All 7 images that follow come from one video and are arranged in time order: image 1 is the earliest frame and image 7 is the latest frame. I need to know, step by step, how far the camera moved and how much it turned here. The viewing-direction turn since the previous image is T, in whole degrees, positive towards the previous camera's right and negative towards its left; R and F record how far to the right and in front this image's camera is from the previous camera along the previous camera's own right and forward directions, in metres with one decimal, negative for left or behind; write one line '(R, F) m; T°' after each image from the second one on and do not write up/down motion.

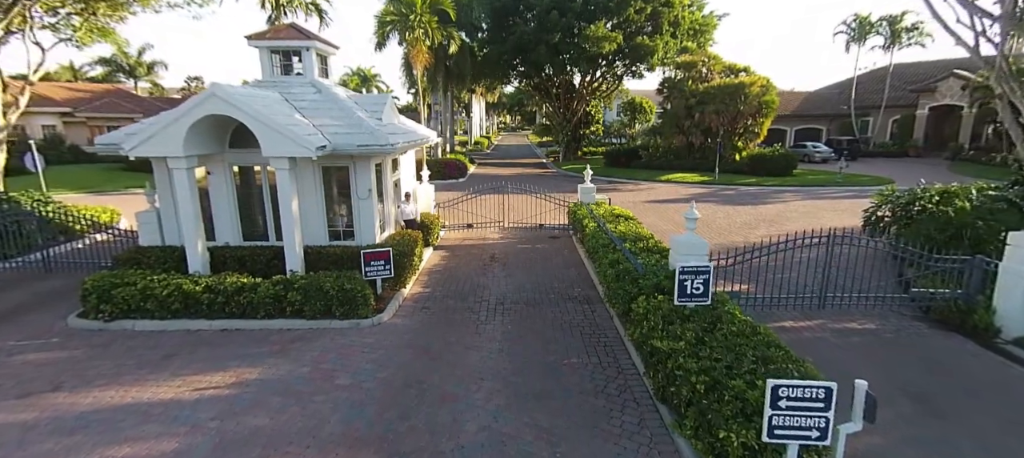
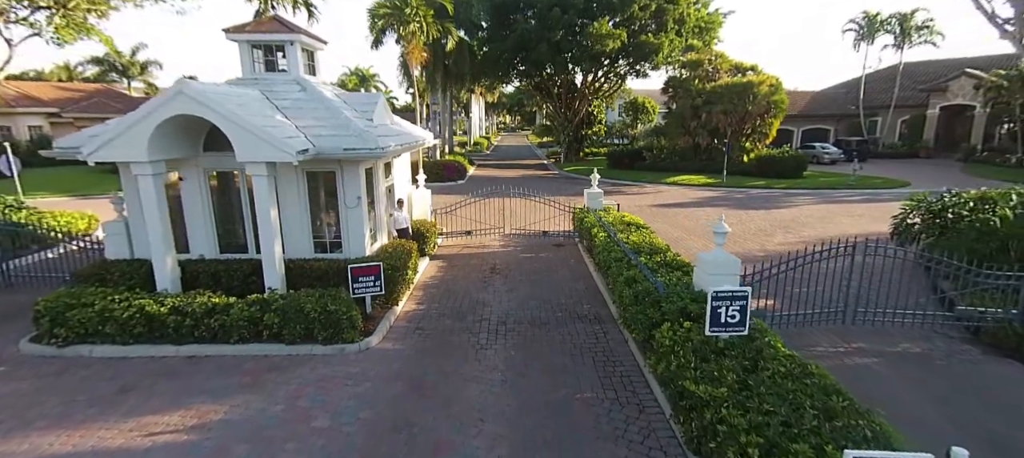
(-0.1, +0.8) m; 0°
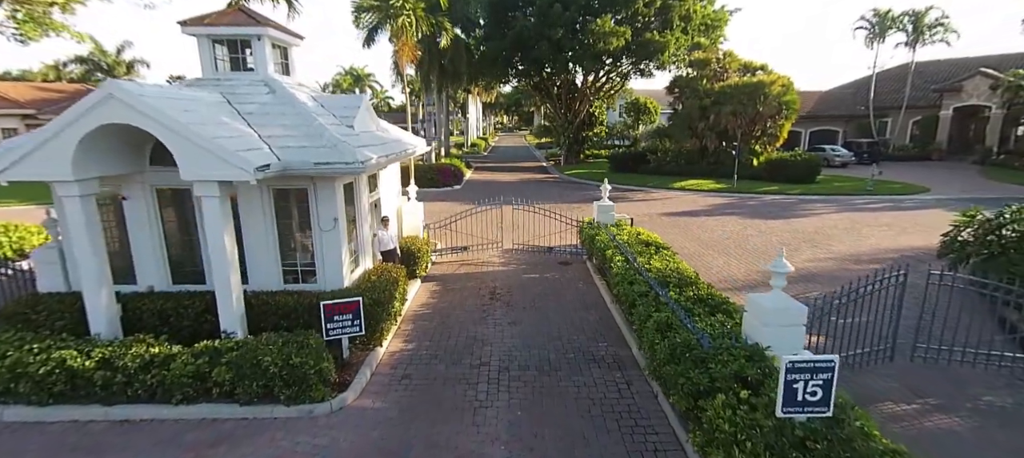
(-0.1, +1.2) m; 0°
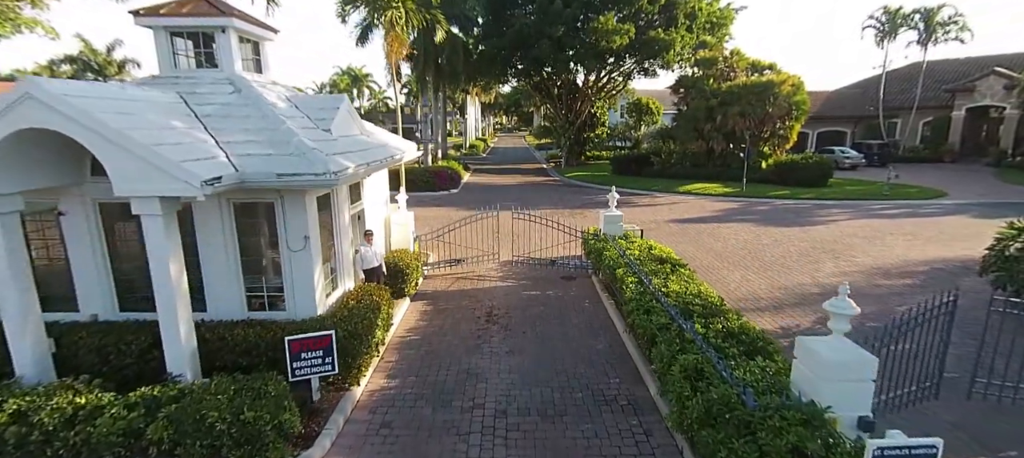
(0.0, +0.9) m; 0°
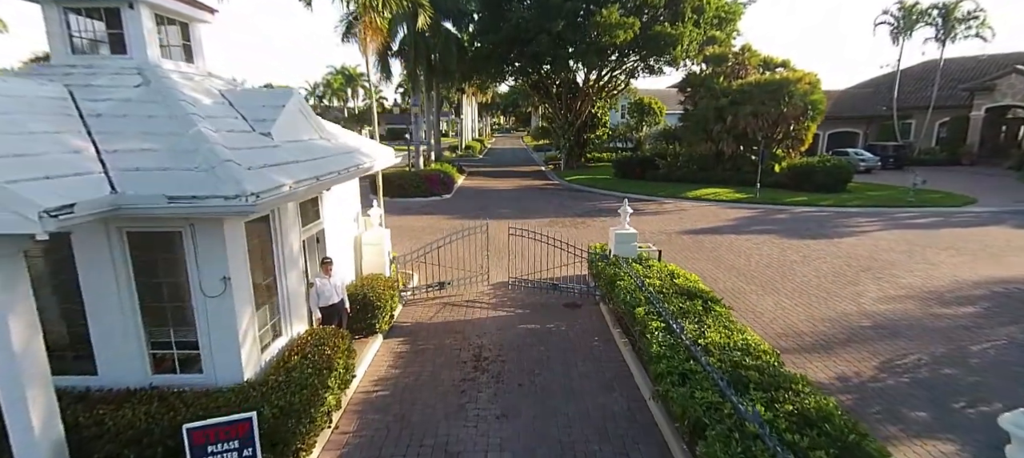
(+0.1, +1.5) m; 0°
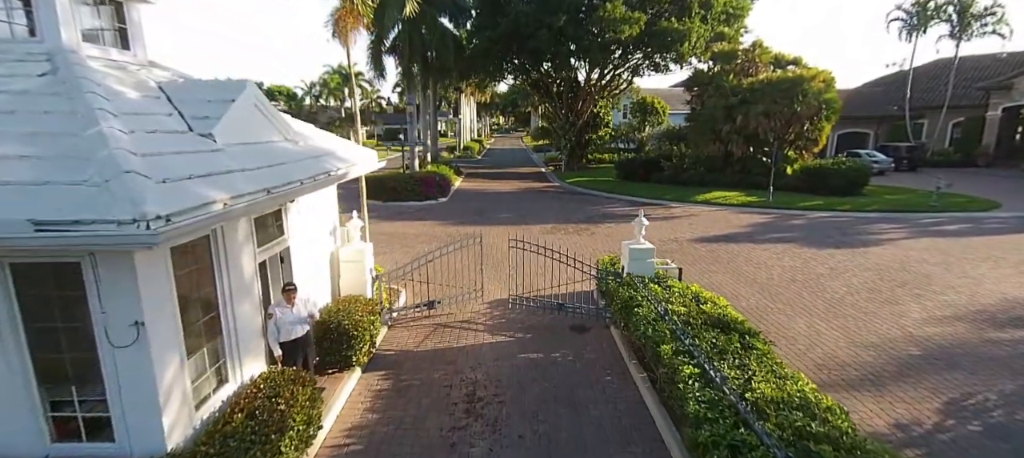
(0.0, +1.0) m; 0°
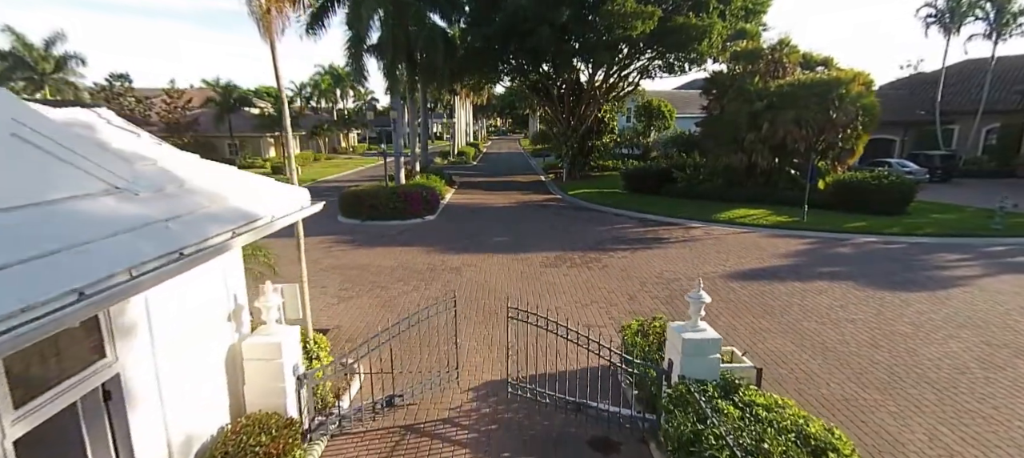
(0.0, +2.4) m; 0°
